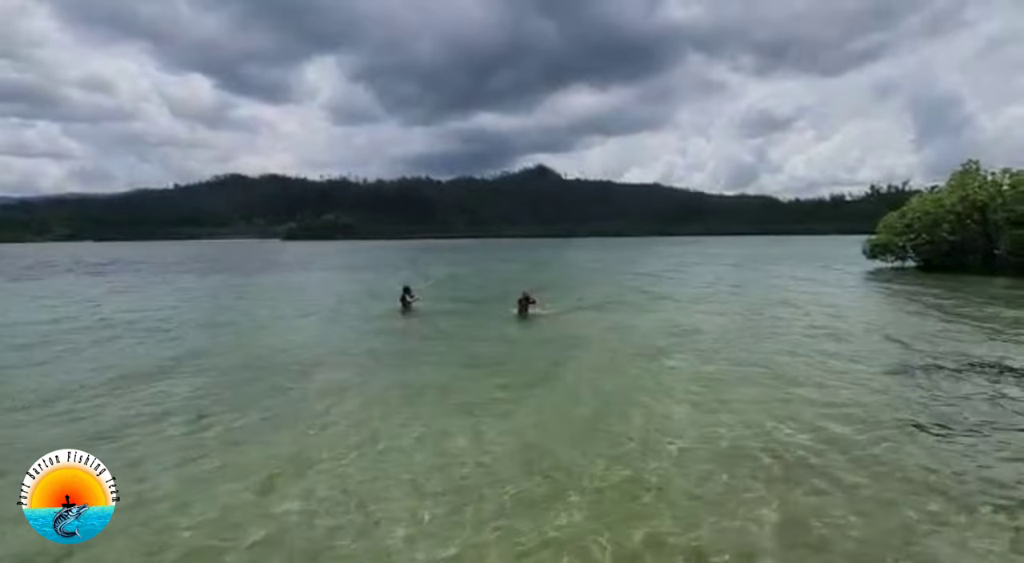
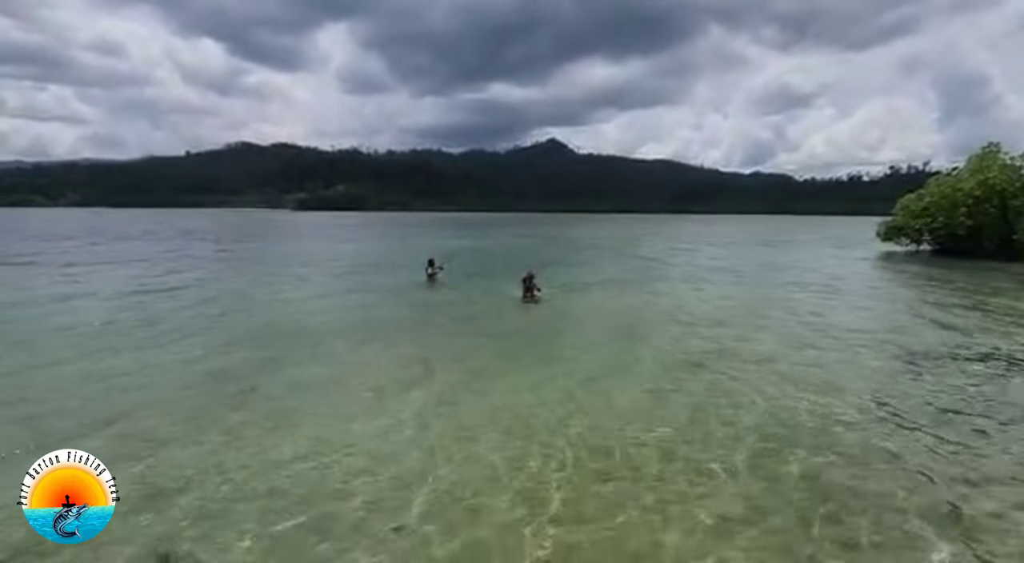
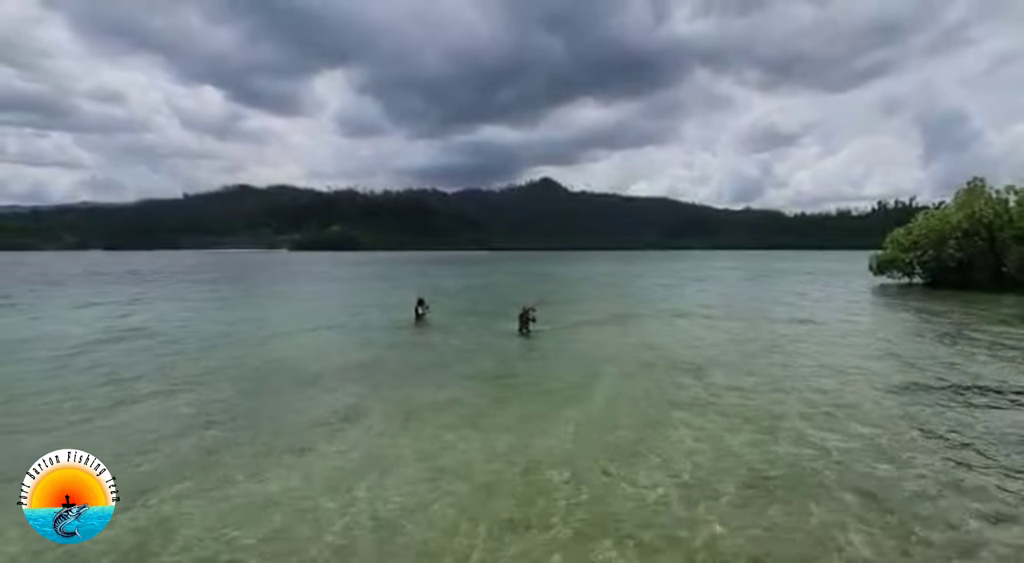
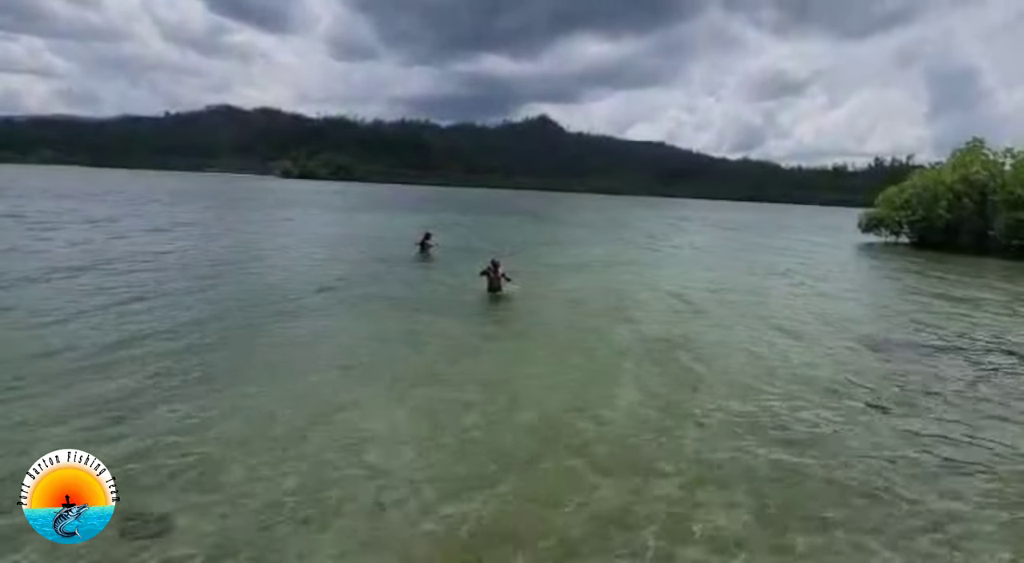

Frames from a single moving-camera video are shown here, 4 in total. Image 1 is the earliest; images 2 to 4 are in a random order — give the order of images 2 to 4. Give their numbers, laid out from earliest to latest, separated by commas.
3, 2, 4
